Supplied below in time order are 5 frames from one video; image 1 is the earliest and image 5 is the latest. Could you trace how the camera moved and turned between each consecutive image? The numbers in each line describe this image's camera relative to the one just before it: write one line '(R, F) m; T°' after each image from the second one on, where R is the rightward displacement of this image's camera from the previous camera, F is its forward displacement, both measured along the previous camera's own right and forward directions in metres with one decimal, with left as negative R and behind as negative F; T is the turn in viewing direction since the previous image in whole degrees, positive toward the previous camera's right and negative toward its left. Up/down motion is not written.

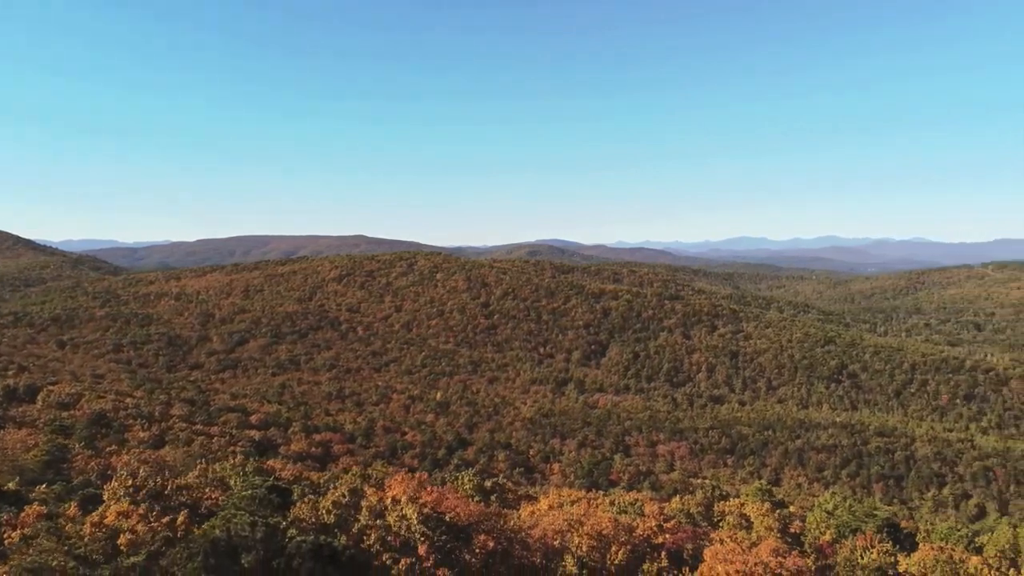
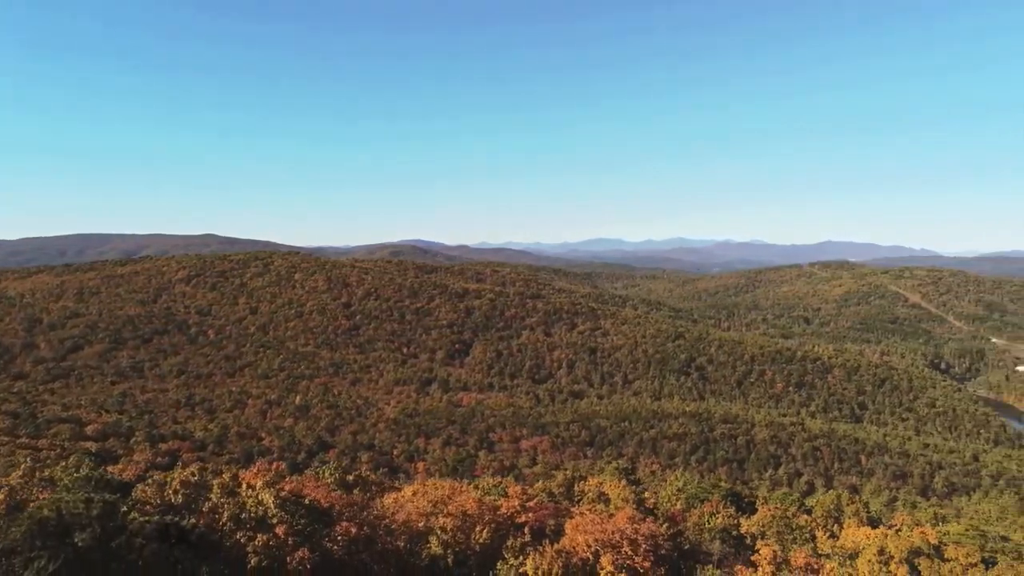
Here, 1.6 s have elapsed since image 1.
(+3.9, -0.4) m; +8°
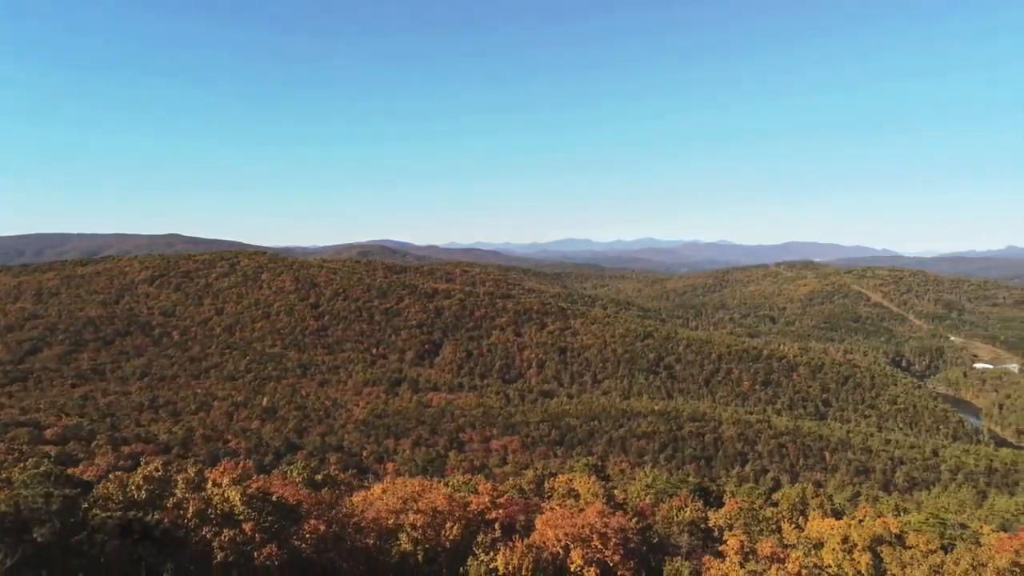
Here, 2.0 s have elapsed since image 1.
(+0.9, -0.1) m; +2°
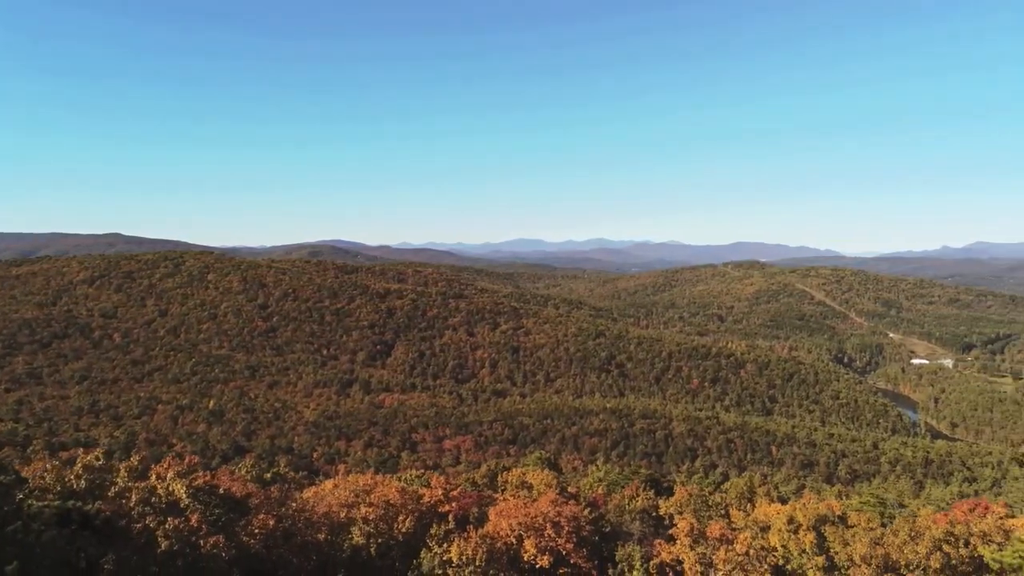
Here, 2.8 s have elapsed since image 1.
(+1.3, -0.2) m; +3°
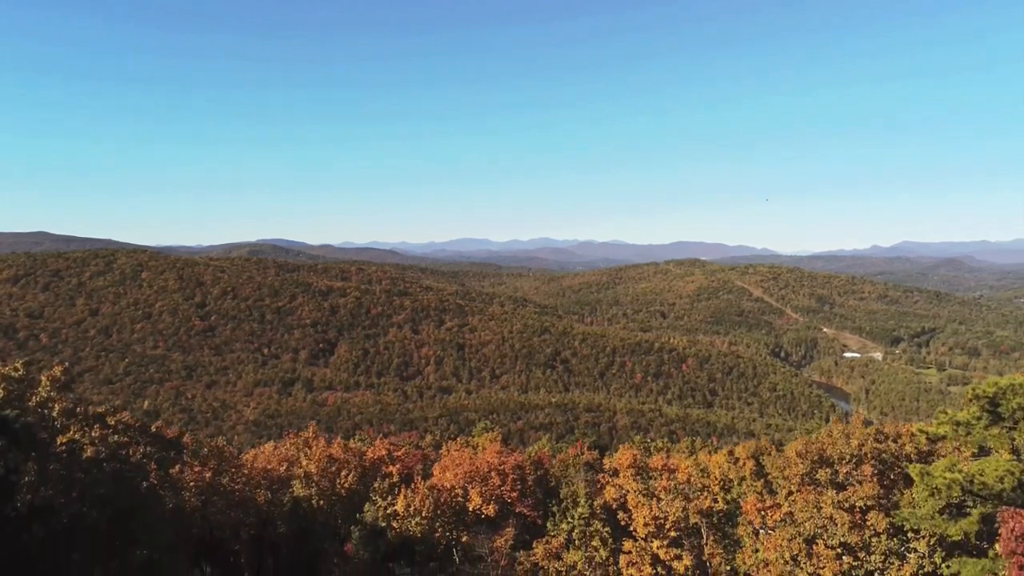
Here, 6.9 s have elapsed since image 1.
(+1.6, -0.3) m; +3°
